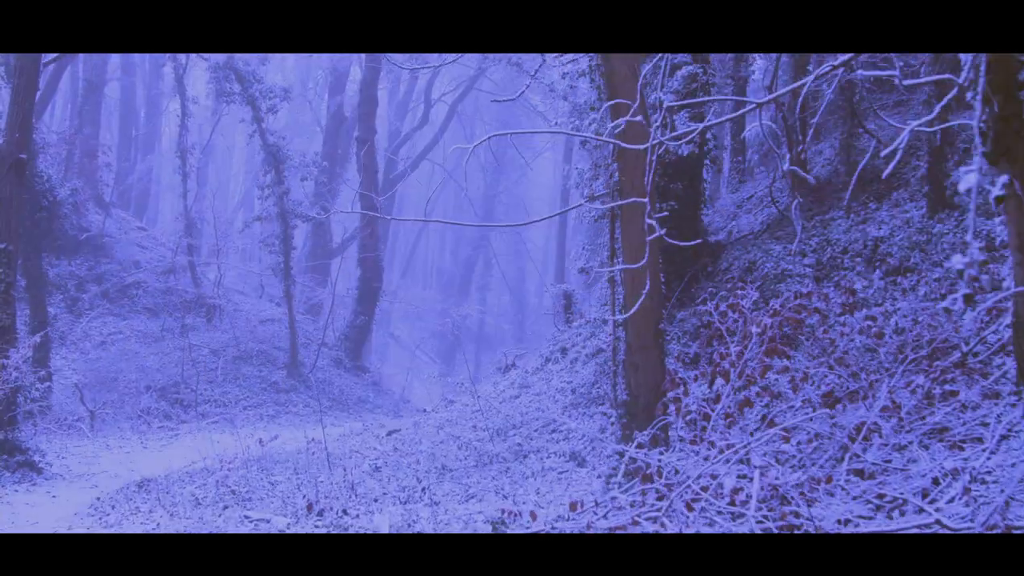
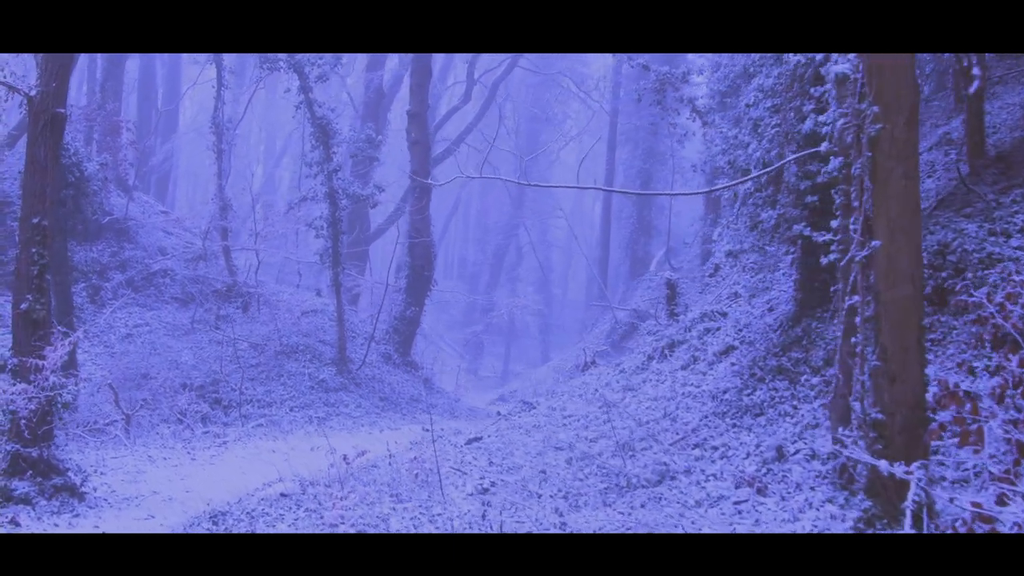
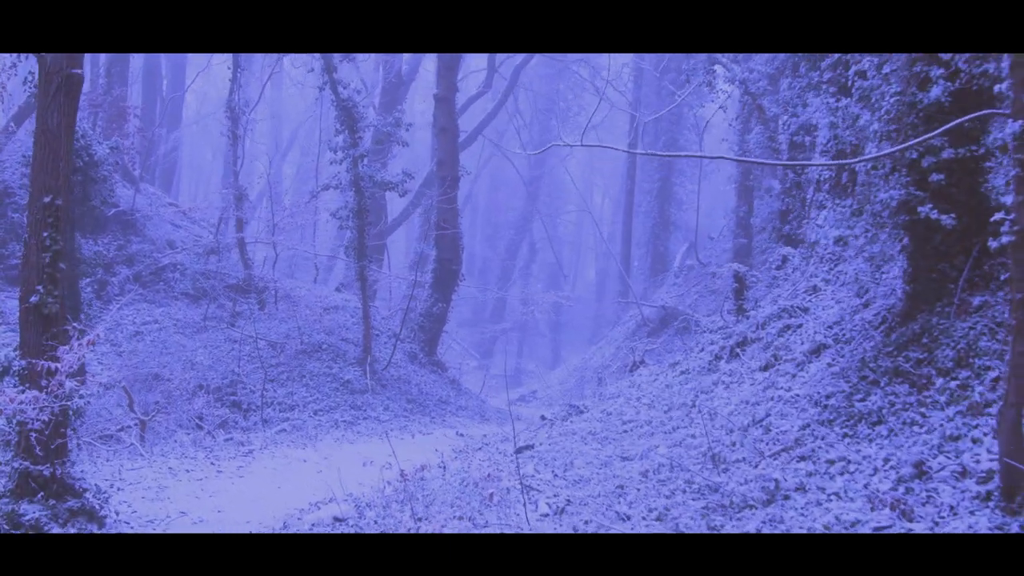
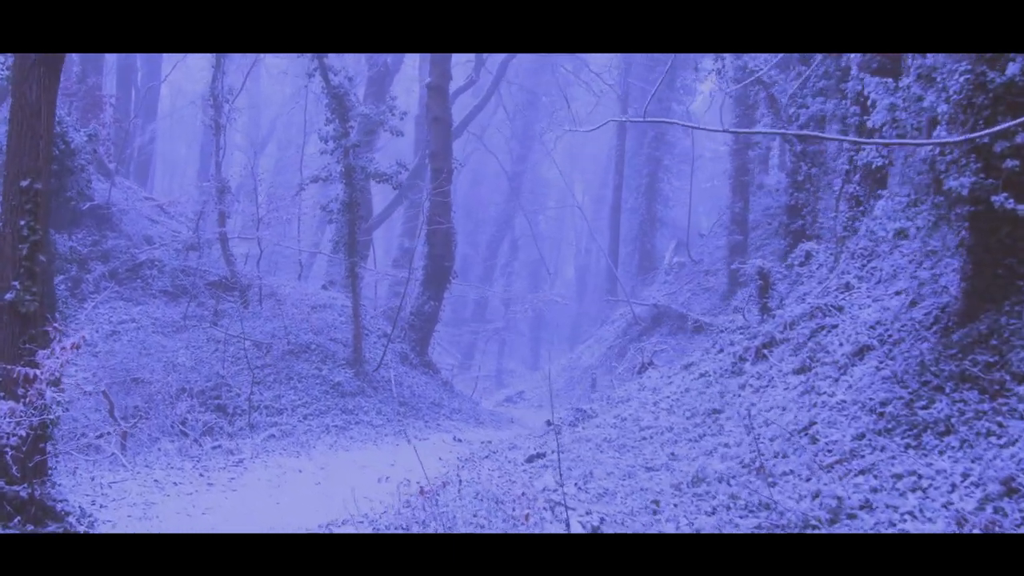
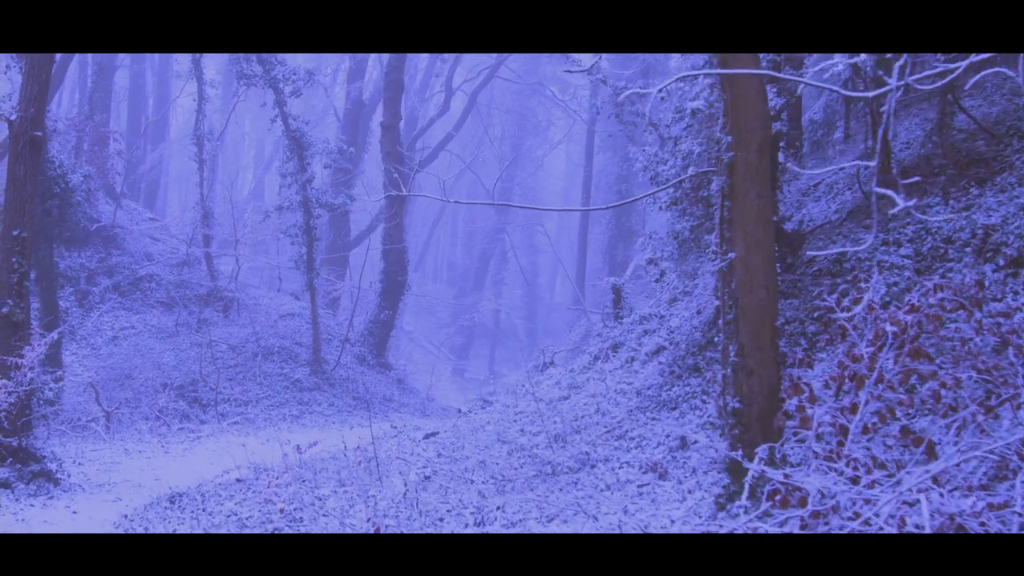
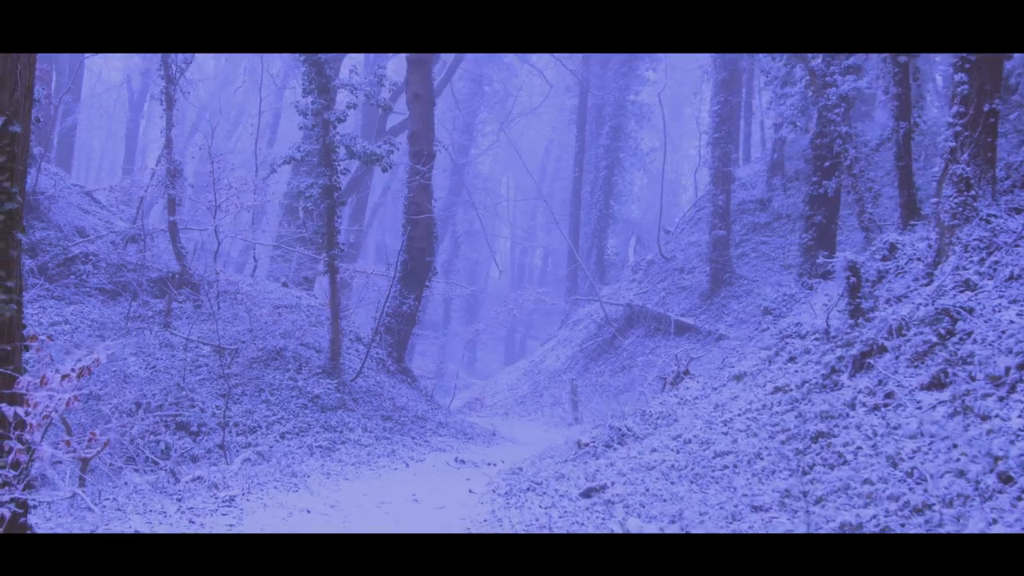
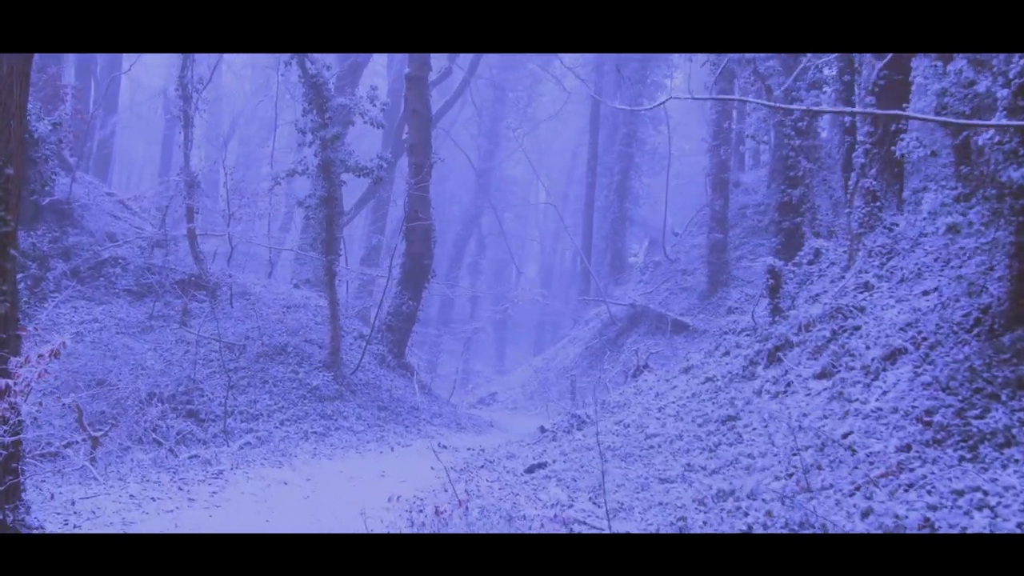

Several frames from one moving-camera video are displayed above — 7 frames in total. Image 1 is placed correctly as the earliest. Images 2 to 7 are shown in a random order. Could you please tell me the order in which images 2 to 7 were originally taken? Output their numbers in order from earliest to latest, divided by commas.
5, 2, 3, 4, 7, 6
